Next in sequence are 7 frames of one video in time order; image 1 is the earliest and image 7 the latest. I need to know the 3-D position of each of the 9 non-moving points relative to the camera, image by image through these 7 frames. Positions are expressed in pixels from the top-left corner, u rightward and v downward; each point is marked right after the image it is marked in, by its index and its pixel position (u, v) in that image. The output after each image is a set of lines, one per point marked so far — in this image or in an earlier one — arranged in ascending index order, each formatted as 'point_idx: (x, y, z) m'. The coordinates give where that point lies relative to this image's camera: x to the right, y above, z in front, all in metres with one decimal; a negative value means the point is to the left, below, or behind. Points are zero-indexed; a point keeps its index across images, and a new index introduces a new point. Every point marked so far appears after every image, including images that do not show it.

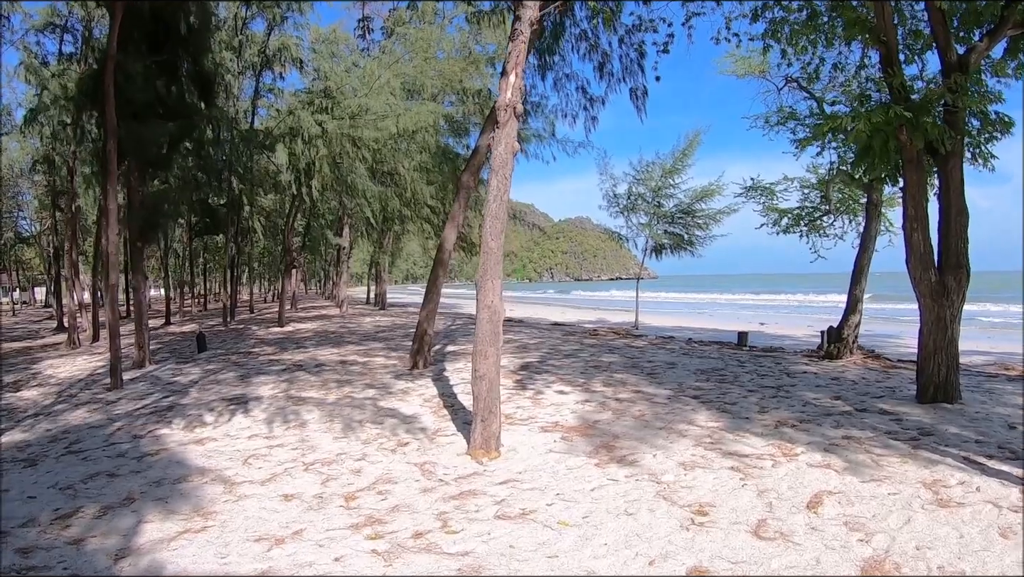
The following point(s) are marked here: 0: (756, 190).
0: (+5.3, +2.2, +12.9) m
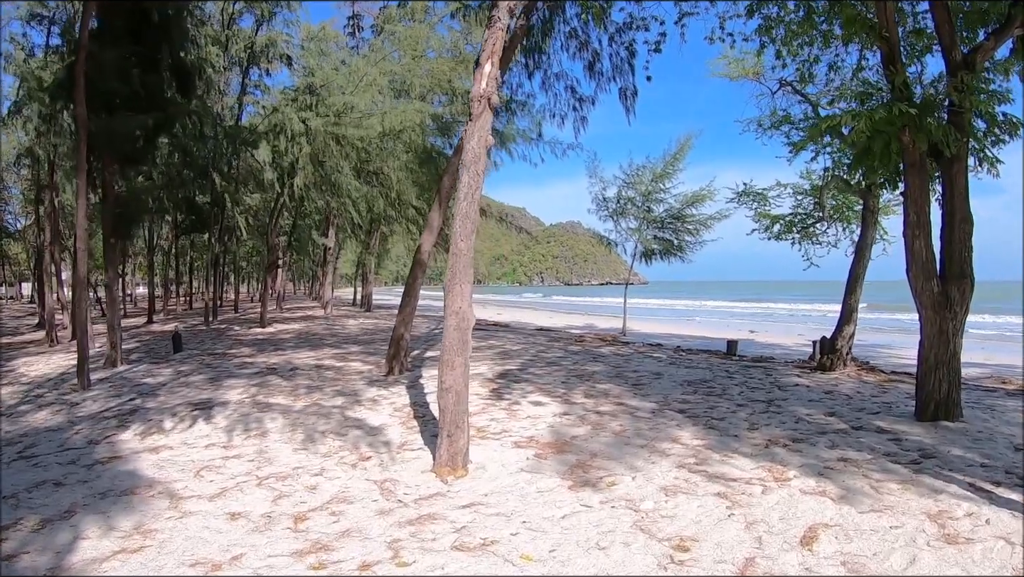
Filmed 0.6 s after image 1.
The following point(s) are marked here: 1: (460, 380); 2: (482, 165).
0: (+5.0, +2.0, +12.6) m
1: (-0.4, -0.7, +4.4) m
2: (-0.2, +0.9, +4.5) m
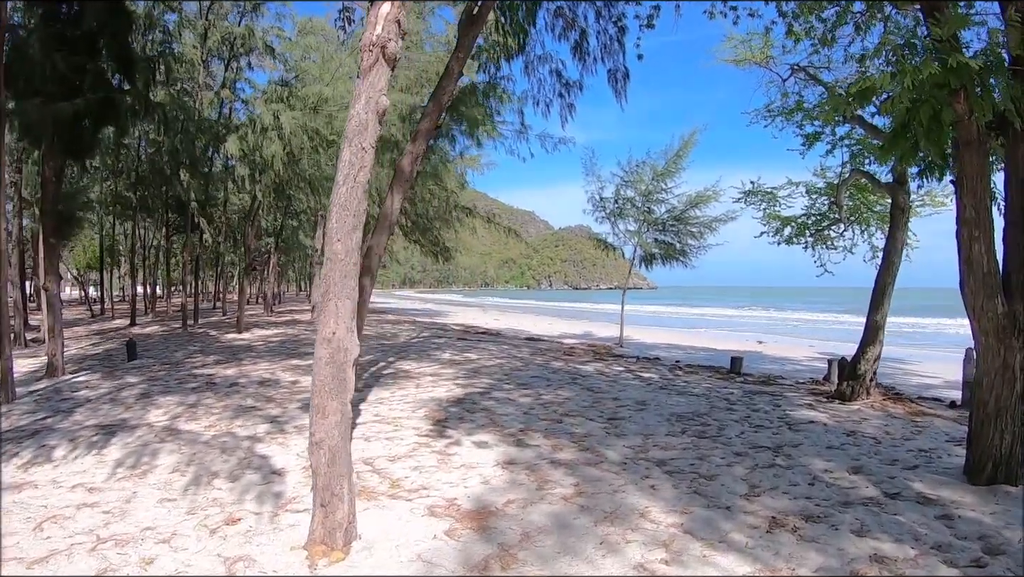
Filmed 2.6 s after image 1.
0: (+4.7, +1.8, +11.2) m
1: (-1.0, -0.8, +3.2) m
2: (-0.8, +0.9, +3.2) m
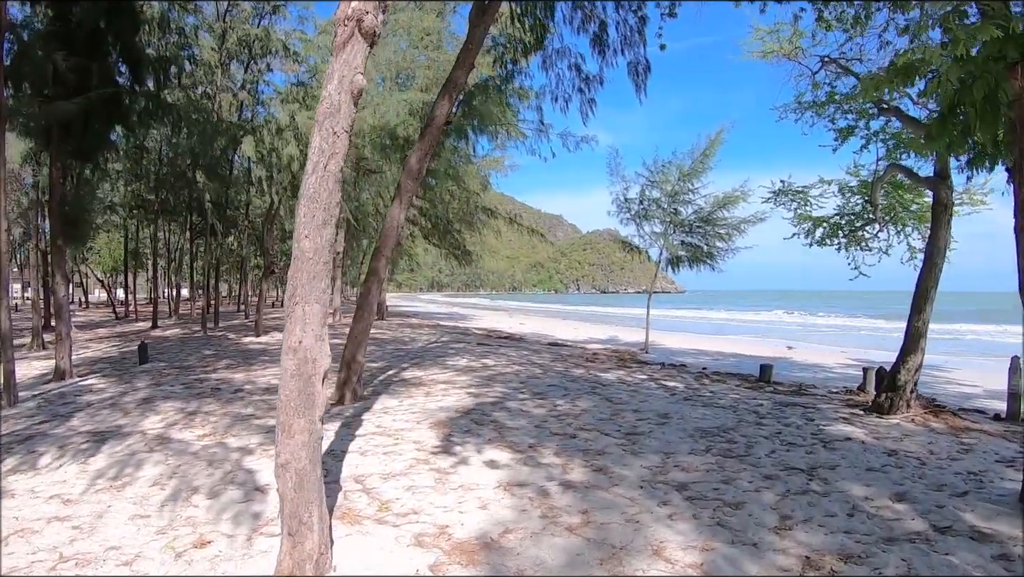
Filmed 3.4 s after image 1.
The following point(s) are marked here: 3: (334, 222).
0: (+5.0, +1.7, +10.6) m
1: (-1.0, -0.8, +2.8) m
2: (-0.8, +0.8, +2.9) m
3: (-0.9, +0.3, +2.9) m
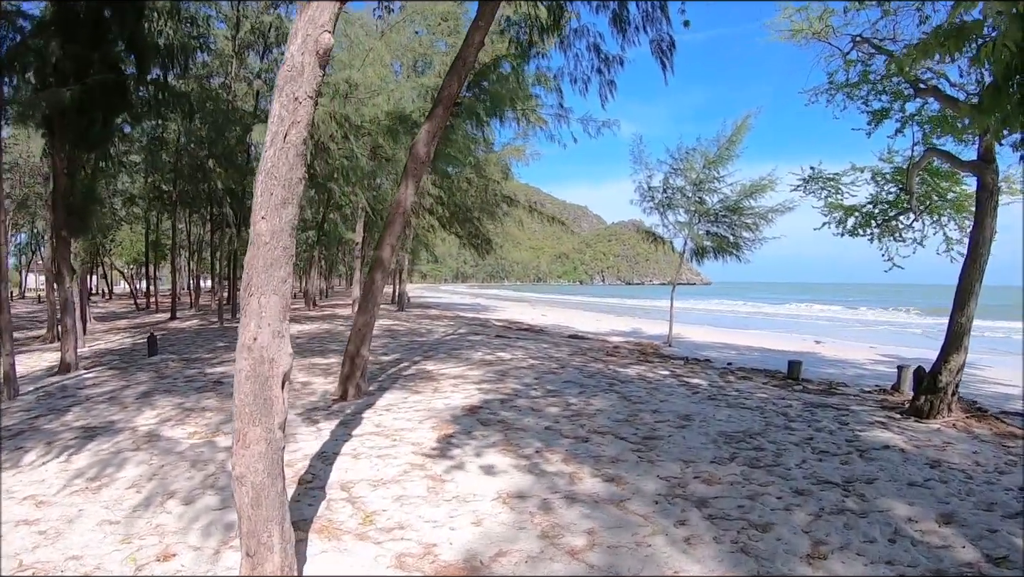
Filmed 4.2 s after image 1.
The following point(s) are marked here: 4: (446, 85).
0: (+5.3, +1.9, +10.0) m
1: (-1.0, -0.8, +2.5) m
2: (-0.9, +0.9, +2.5) m
3: (-0.9, +0.4, +2.5) m
4: (-0.8, +2.3, +6.6) m
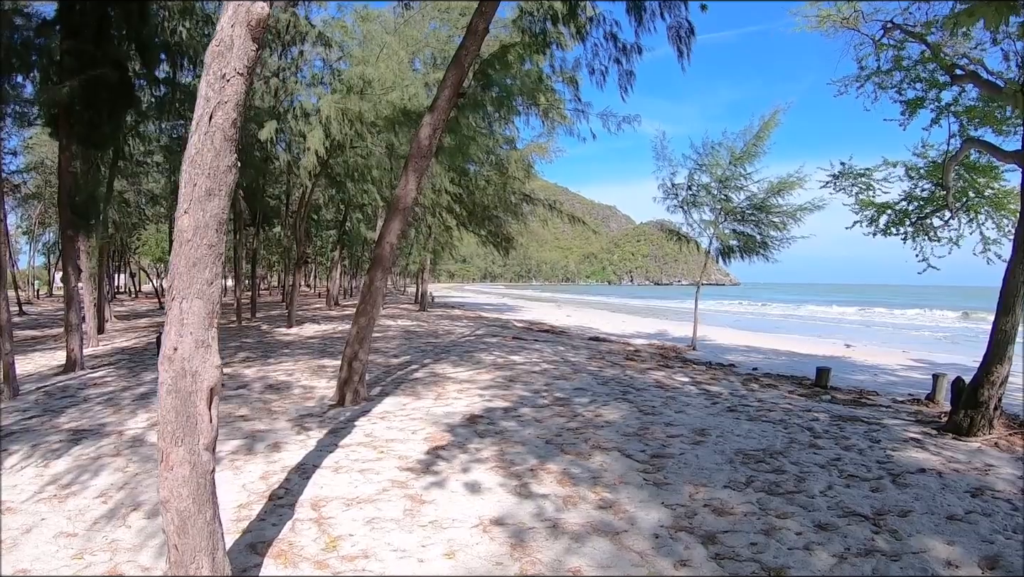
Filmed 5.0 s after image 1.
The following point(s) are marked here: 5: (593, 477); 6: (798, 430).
0: (+5.5, +1.8, +9.4) m
1: (-1.2, -0.8, +2.2) m
2: (-1.0, +0.9, +2.2) m
3: (-1.1, +0.4, +2.2) m
4: (-0.7, +2.3, +6.3) m
5: (+0.5, -1.3, +4.0) m
6: (+2.7, -1.3, +5.4) m
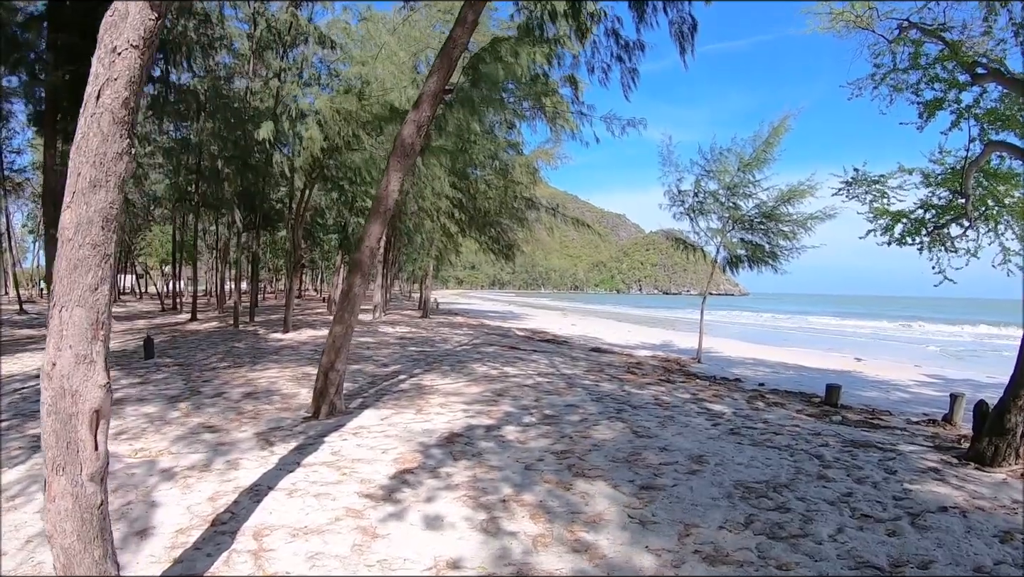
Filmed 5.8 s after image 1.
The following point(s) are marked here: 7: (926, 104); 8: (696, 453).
0: (+5.4, +1.6, +8.9) m
1: (-1.4, -0.8, +1.8) m
2: (-1.2, +0.8, +1.8) m
3: (-1.2, +0.3, +1.8) m
4: (-0.8, +2.2, +5.9) m
5: (+0.4, -1.3, +3.5) m
6: (+2.5, -1.4, +5.0) m
7: (+5.5, +2.4, +7.5) m
8: (+1.5, -1.4, +4.9) m
